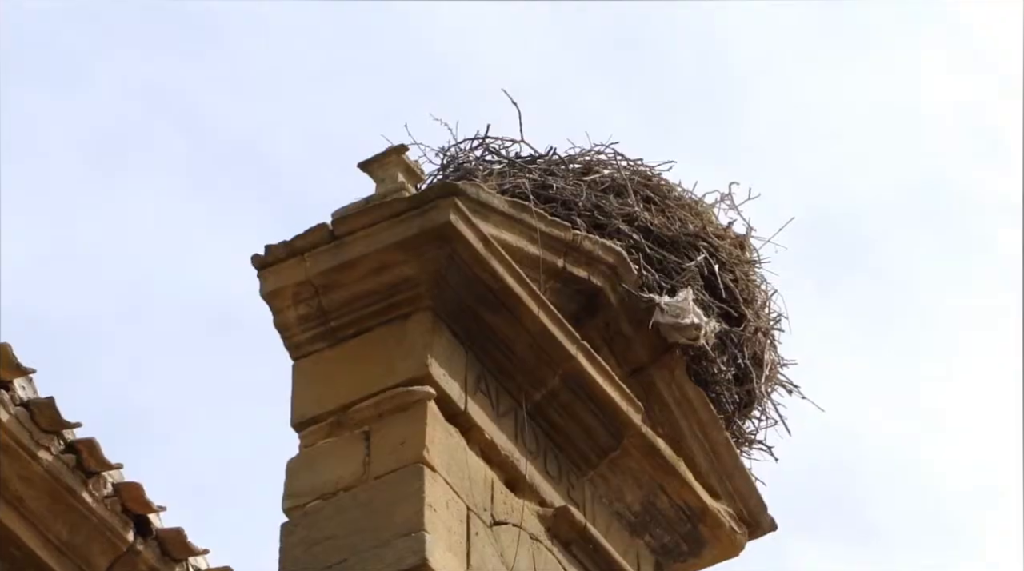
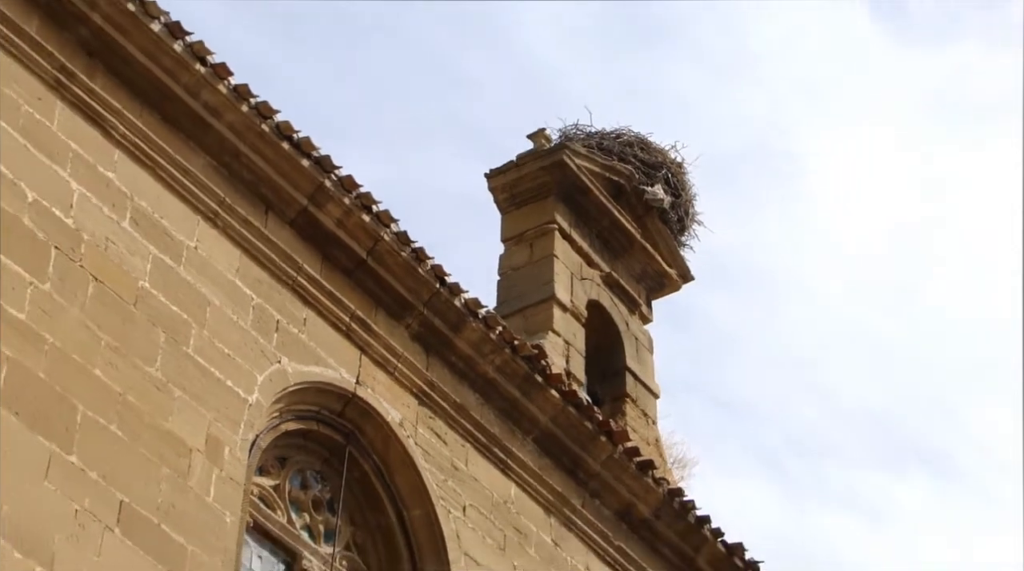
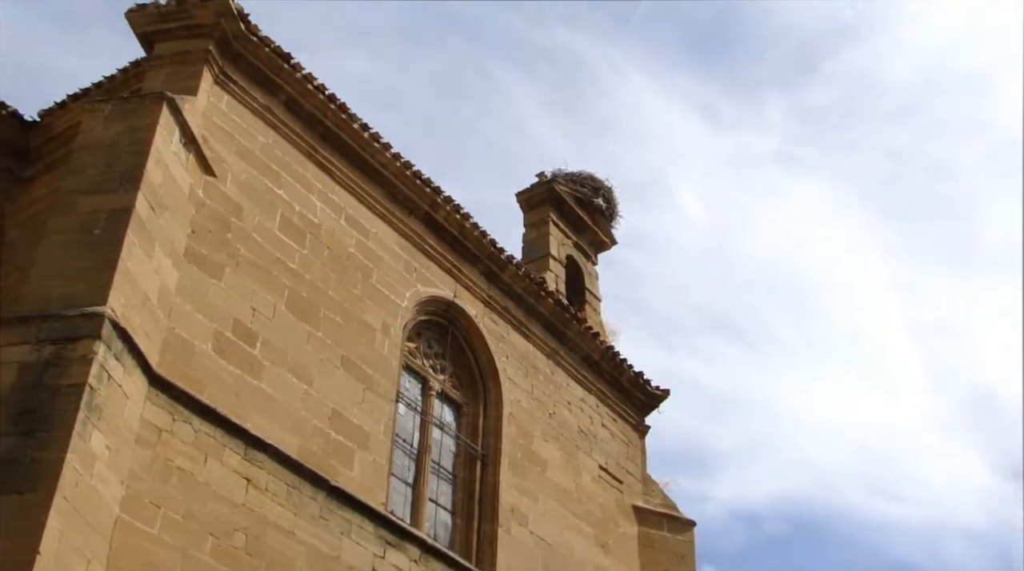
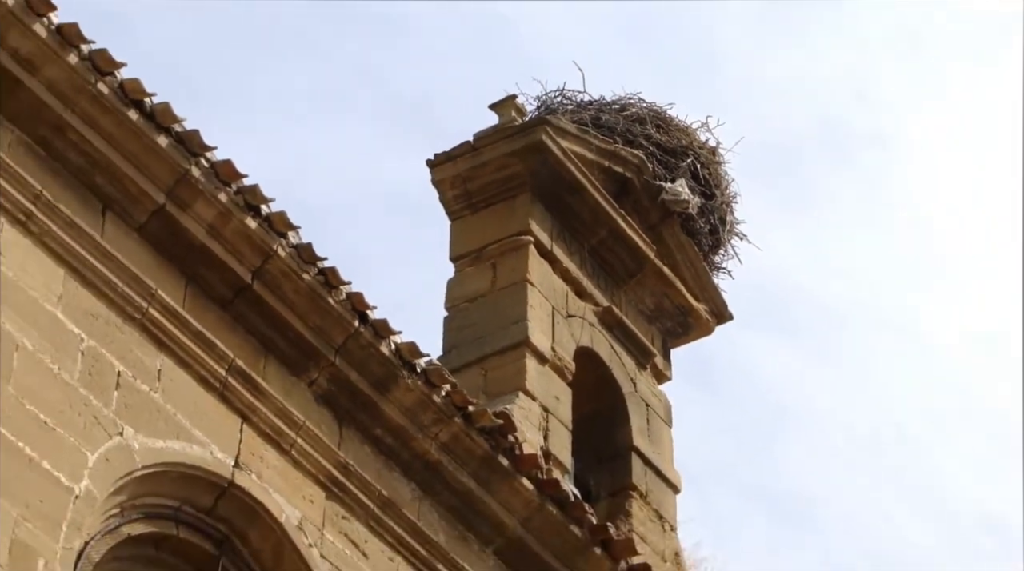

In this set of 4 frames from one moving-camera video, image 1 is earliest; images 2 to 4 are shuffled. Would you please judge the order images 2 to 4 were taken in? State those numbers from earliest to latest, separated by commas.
4, 2, 3
